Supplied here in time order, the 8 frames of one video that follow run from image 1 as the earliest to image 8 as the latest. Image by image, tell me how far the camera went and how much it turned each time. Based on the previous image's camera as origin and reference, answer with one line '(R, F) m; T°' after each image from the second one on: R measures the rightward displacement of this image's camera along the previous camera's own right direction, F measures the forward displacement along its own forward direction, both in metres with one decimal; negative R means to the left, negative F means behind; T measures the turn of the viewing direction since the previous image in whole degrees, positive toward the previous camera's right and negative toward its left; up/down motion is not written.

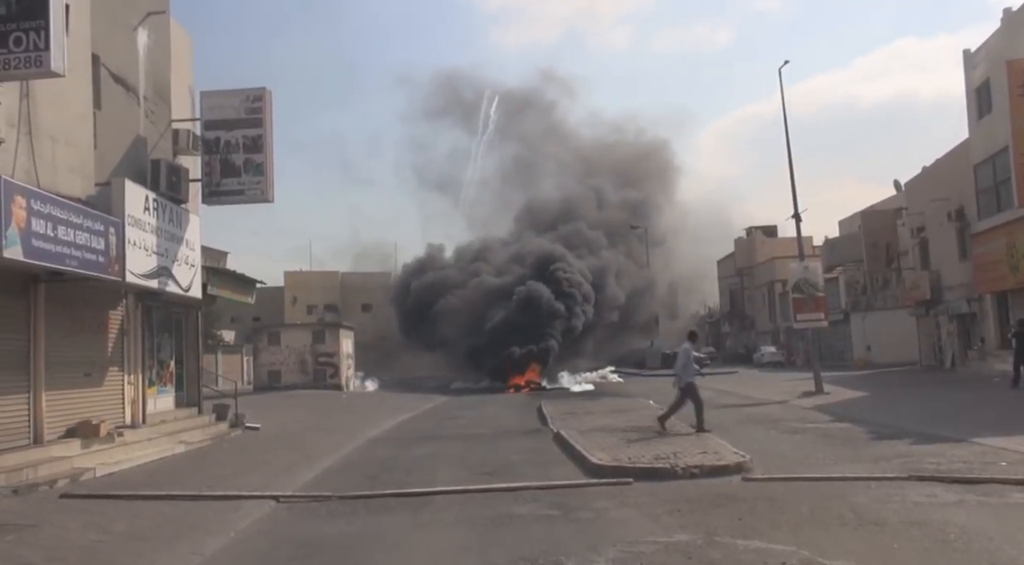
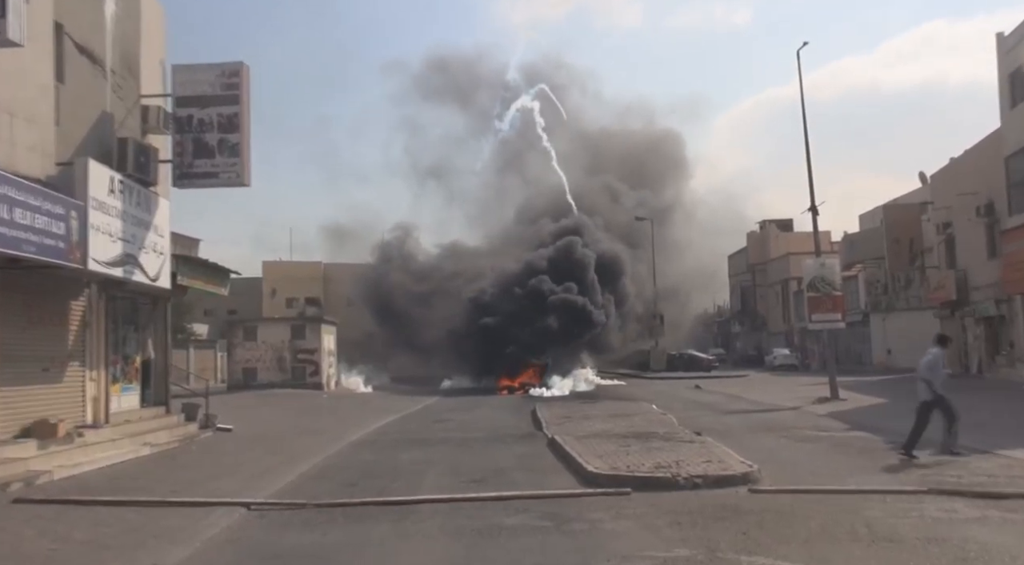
(0.0, +0.8) m; +1°
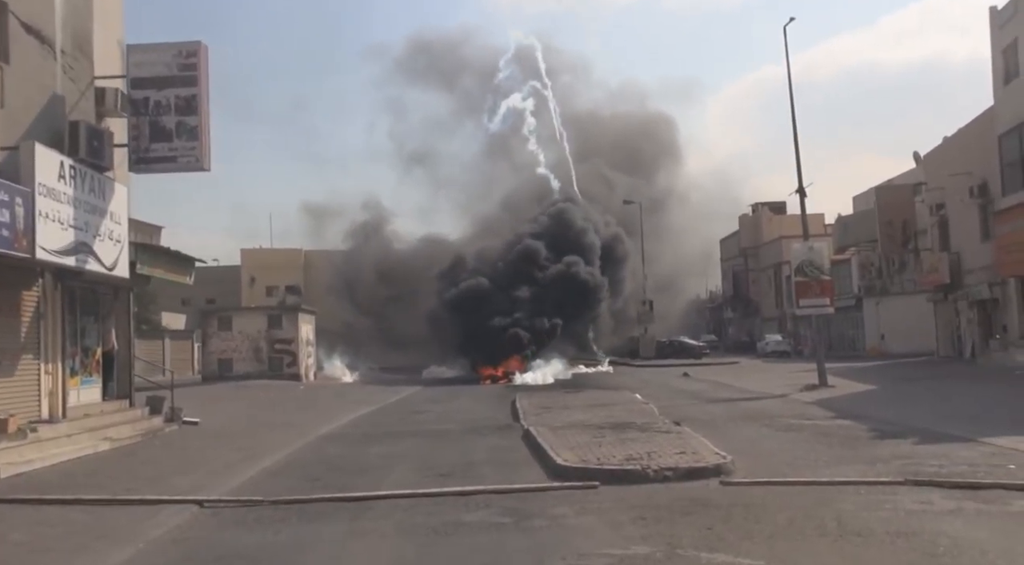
(+0.4, +0.4) m; 0°
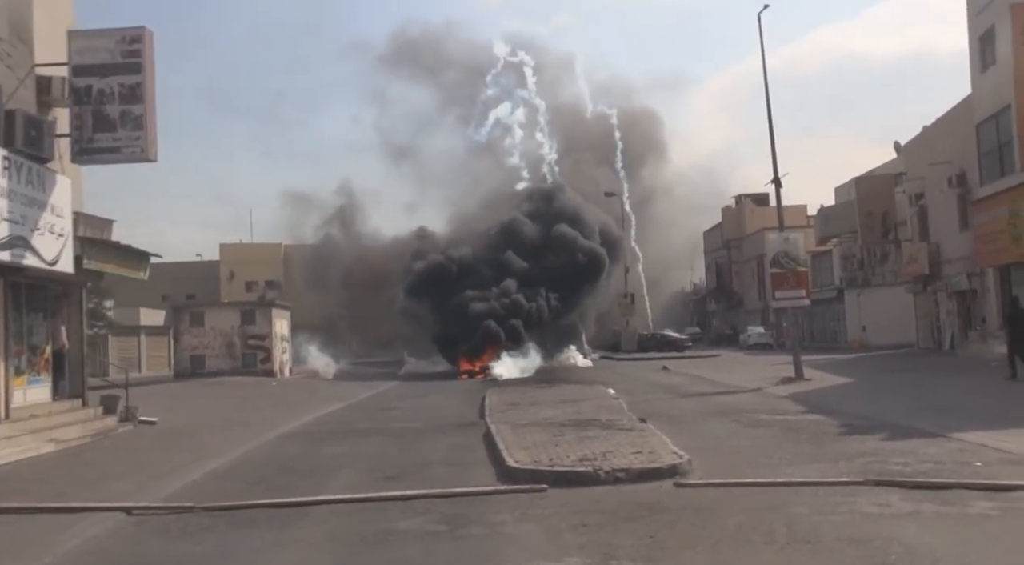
(+0.5, +0.4) m; +1°
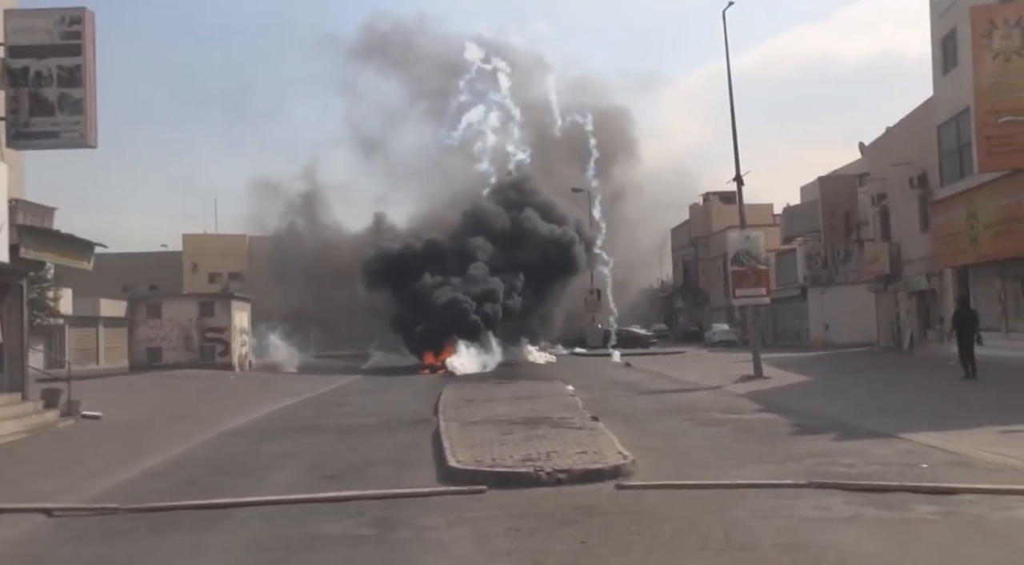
(+0.3, +0.2) m; +2°
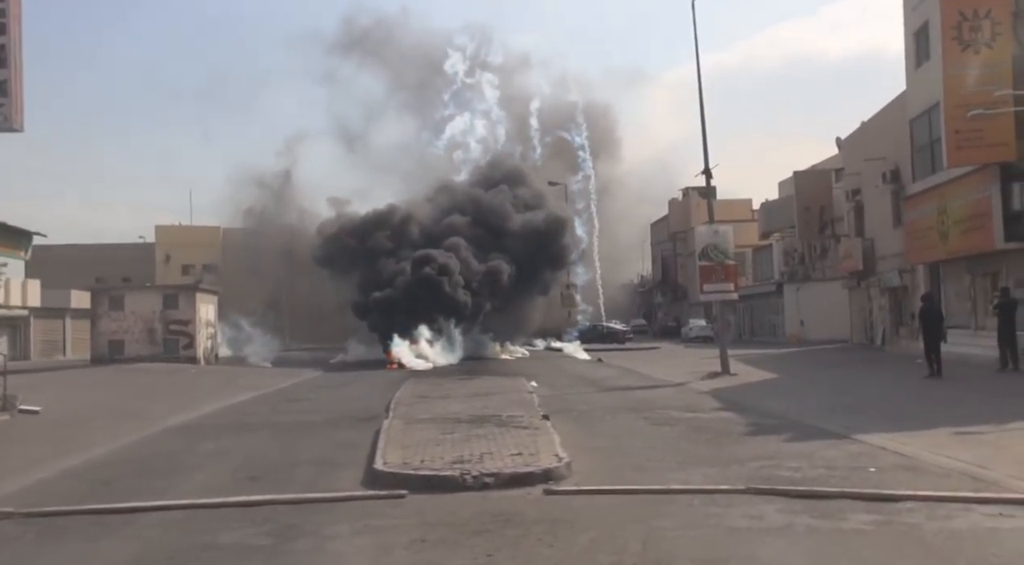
(+0.6, +0.4) m; +1°
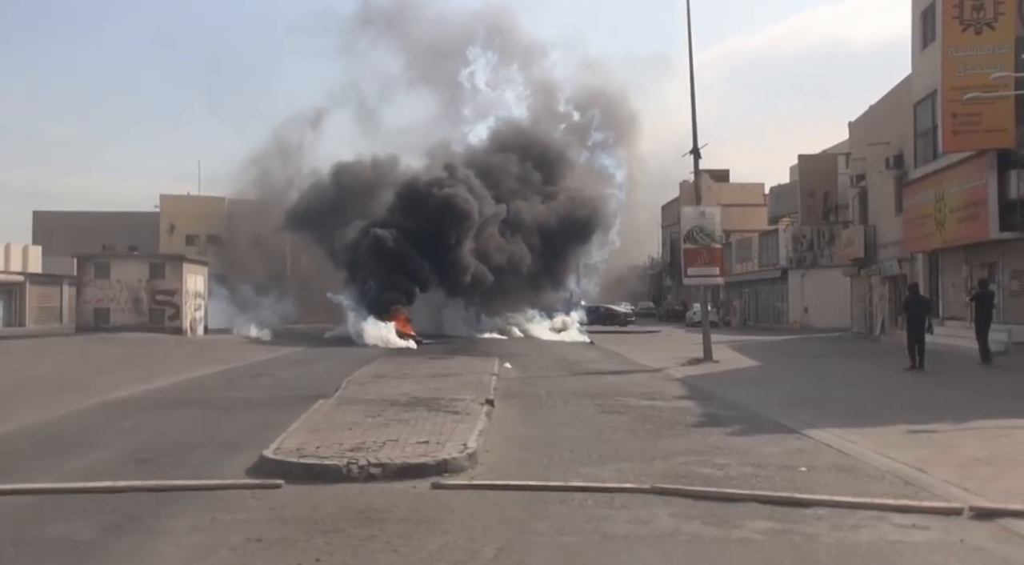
(+1.2, +0.6) m; -2°
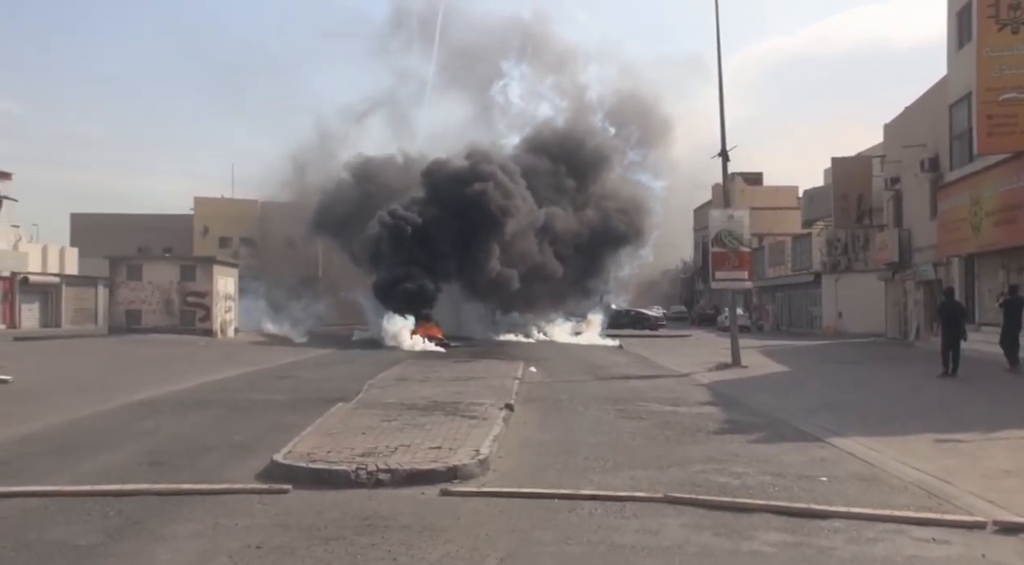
(+0.2, +0.1) m; -2°
